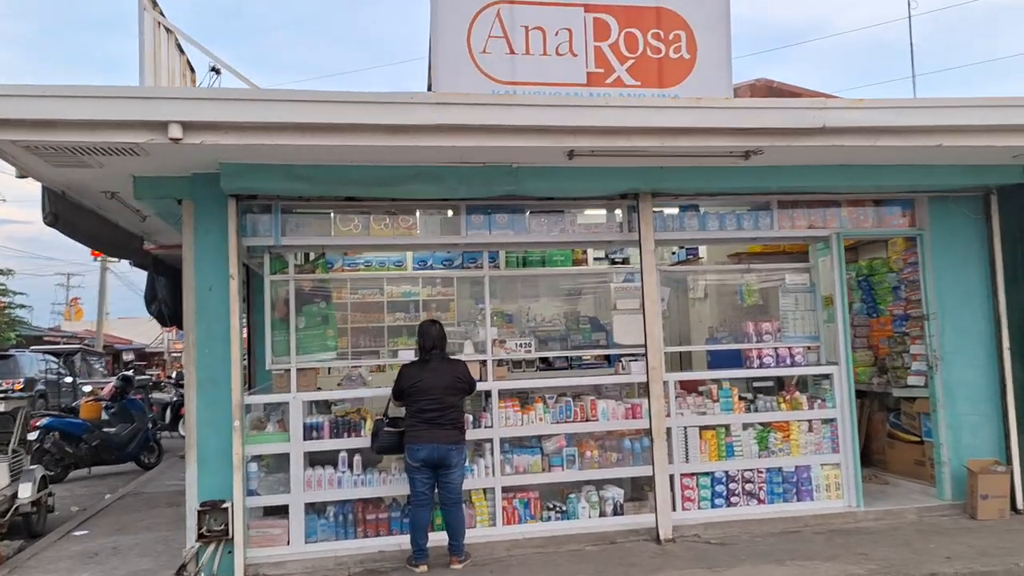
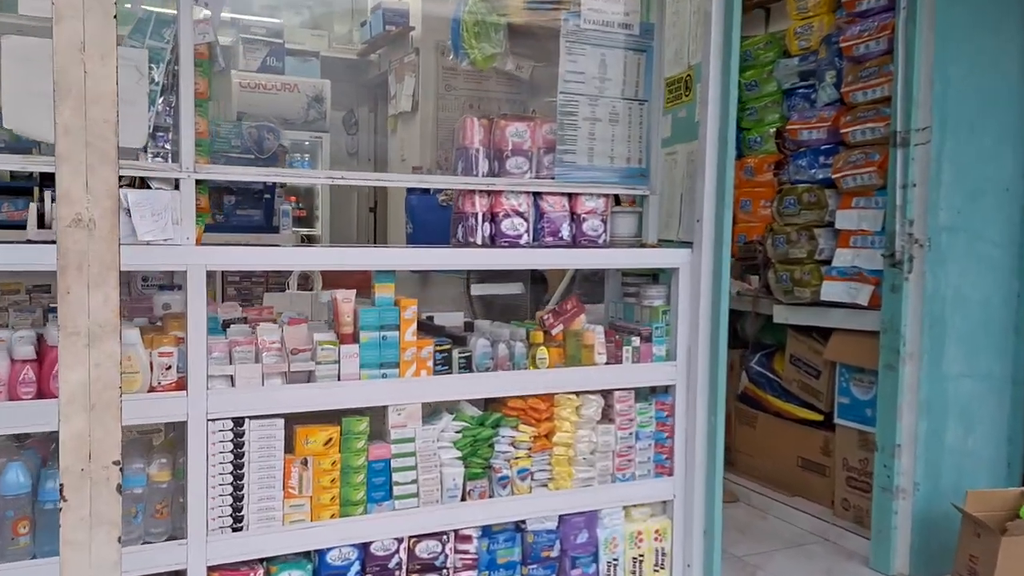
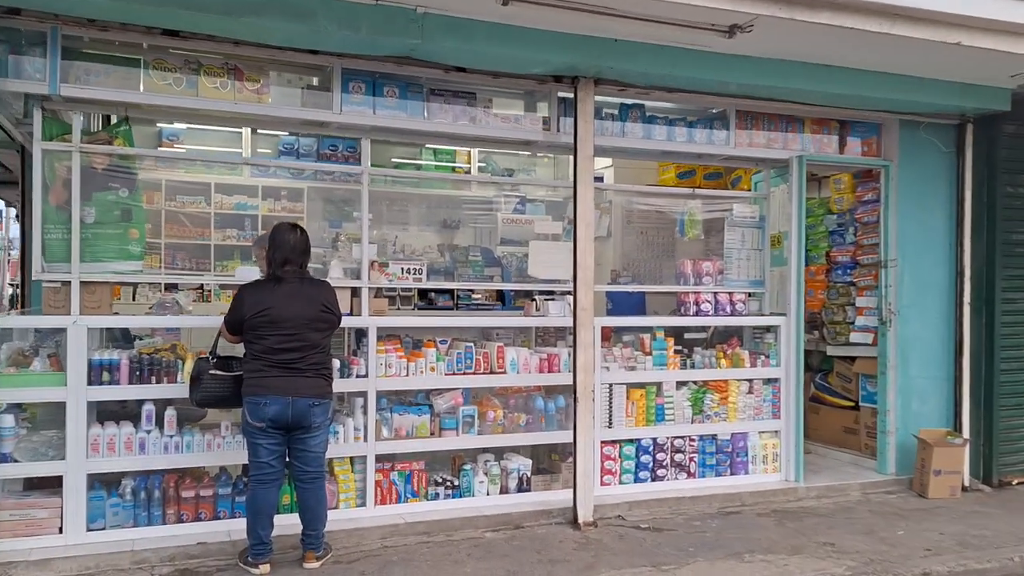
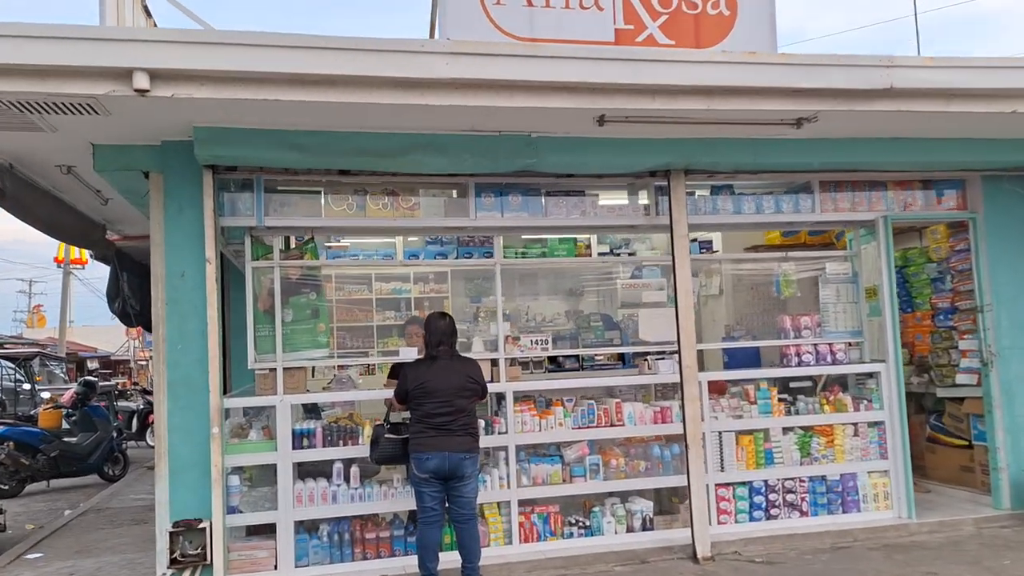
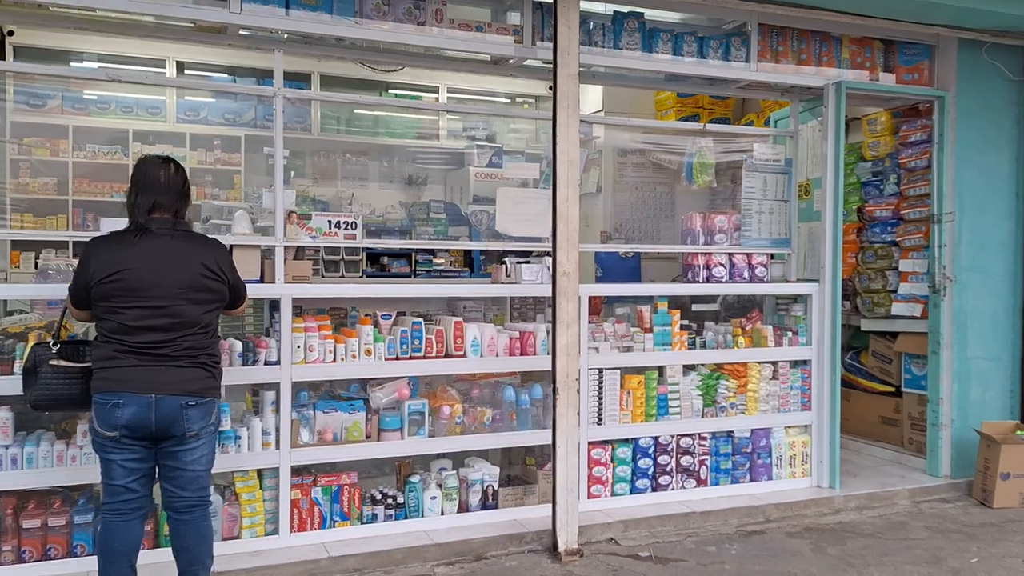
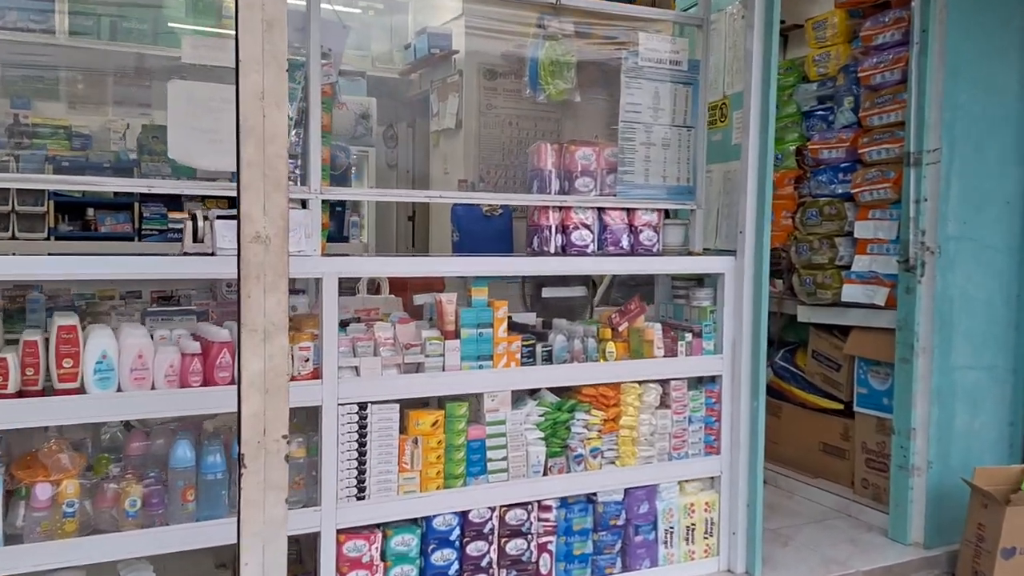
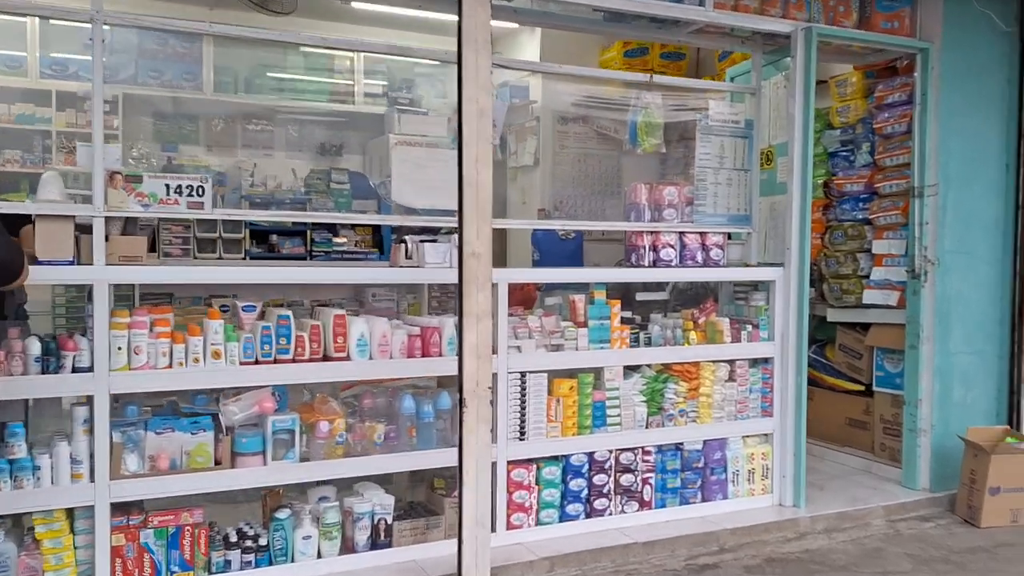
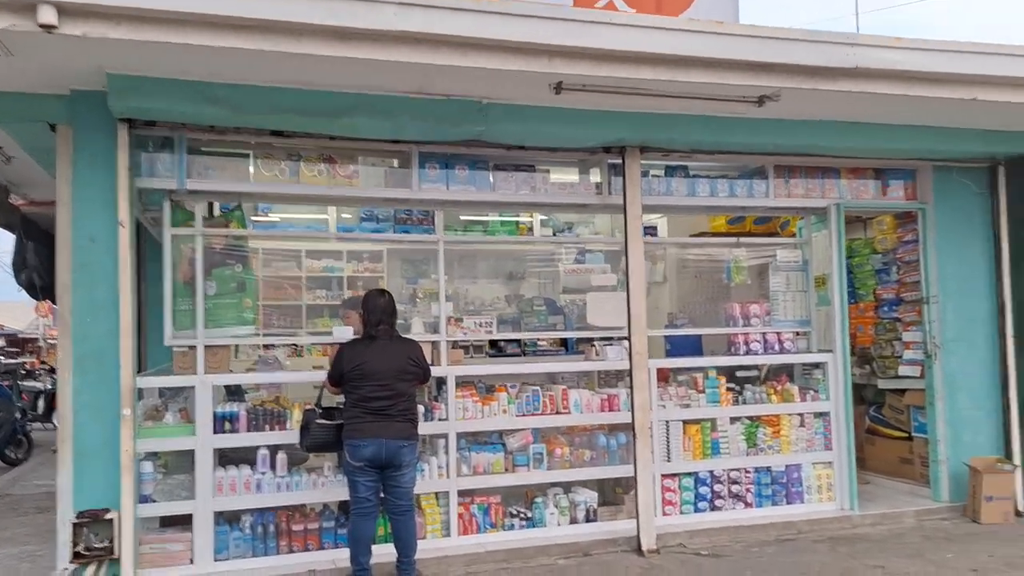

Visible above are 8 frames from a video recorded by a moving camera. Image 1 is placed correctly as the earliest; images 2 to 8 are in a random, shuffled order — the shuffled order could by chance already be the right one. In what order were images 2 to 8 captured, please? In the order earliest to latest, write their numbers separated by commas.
4, 8, 3, 5, 7, 6, 2
